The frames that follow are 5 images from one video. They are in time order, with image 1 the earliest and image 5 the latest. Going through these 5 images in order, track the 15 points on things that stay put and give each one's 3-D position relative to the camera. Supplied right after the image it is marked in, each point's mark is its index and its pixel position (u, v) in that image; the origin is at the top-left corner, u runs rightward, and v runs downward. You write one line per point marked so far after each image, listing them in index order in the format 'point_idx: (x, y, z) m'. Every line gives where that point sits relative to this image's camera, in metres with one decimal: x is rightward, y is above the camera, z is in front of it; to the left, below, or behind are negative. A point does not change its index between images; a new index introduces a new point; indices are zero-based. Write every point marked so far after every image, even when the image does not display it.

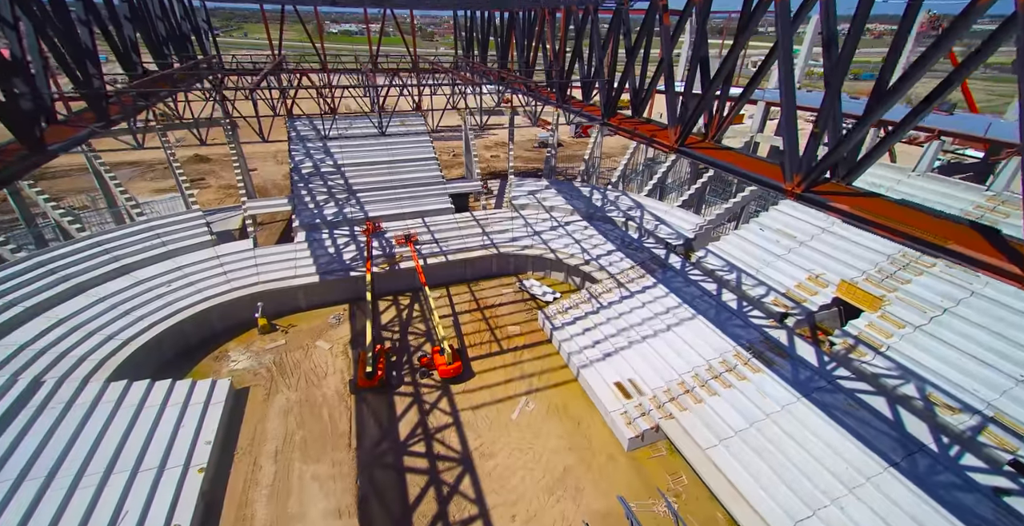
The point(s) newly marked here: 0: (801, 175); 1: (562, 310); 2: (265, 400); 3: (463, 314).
0: (+4.0, +1.2, +5.7) m
1: (+1.7, -1.6, +14.2) m
2: (-6.9, -3.8, +11.4) m
3: (-1.8, -1.8, +15.0) m
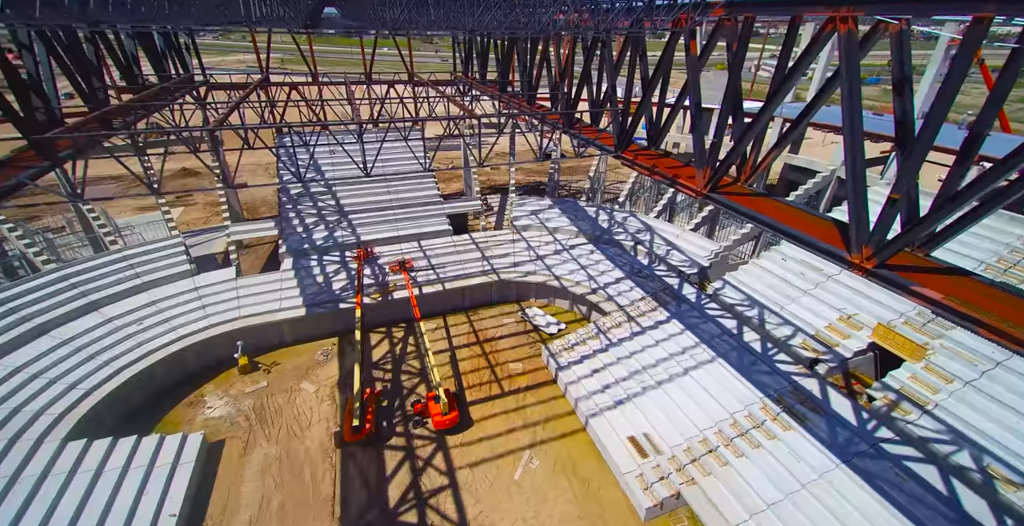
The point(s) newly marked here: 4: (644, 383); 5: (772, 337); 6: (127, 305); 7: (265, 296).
0: (+4.1, +0.2, +4.7) m
1: (+1.8, -2.7, +13.2) m
2: (-6.8, -4.9, +10.4) m
3: (-1.7, -2.9, +13.9) m
4: (+3.6, -3.3, +11.3) m
5: (+7.2, -2.1, +11.4) m
6: (-12.1, -1.4, +13.0) m
7: (-8.4, -1.1, +13.9) m
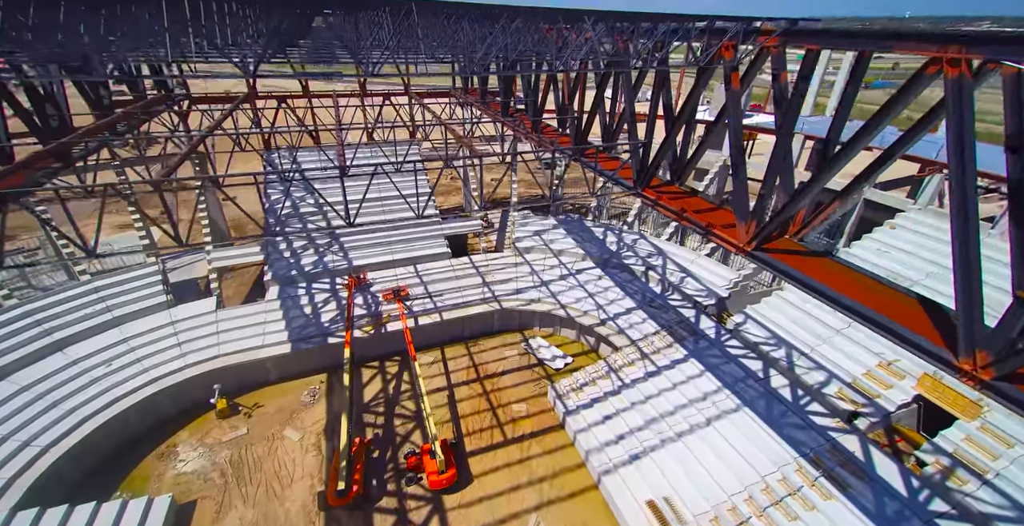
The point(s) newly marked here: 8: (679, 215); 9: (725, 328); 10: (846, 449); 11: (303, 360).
0: (+4.2, -0.8, +3.6) m
1: (+1.9, -3.7, +12.1) m
2: (-6.7, -5.9, +9.3) m
3: (-1.6, -3.9, +12.8) m
4: (+3.7, -4.3, +10.2) m
5: (+7.3, -3.0, +10.4) m
6: (-12.0, -2.3, +11.9) m
7: (-8.3, -2.1, +12.8) m
8: (+2.8, +0.8, +6.8) m
9: (+6.5, -2.0, +12.5) m
10: (+7.3, -4.1, +9.0) m
11: (-6.5, -3.0, +12.8) m
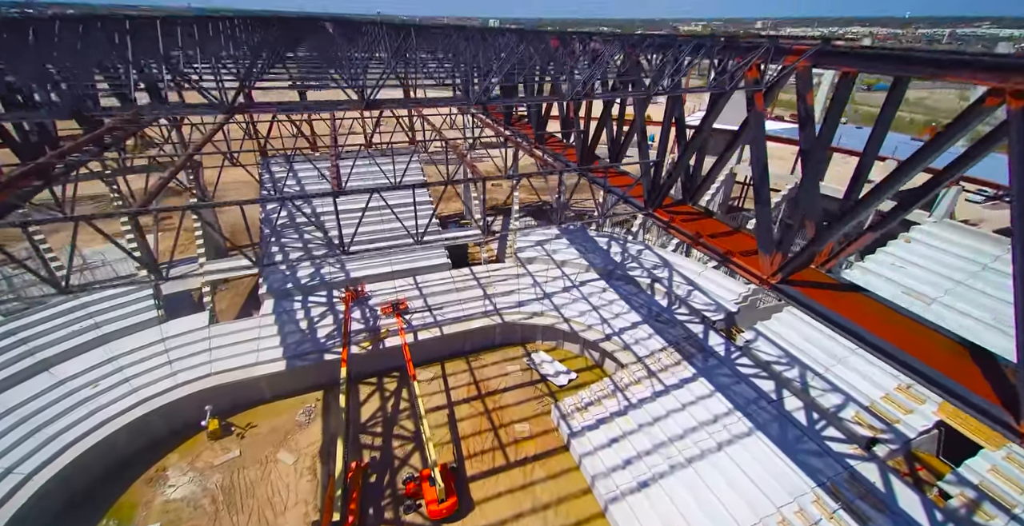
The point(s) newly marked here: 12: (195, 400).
0: (+4.2, -1.2, +3.2) m
1: (+1.9, -4.1, +11.7) m
2: (-6.7, -6.3, +8.9) m
3: (-1.6, -4.3, +12.4) m
4: (+3.8, -4.7, +9.8) m
5: (+7.4, -3.5, +10.0) m
6: (-11.9, -2.8, +11.5) m
7: (-8.2, -2.5, +12.4) m
8: (+2.9, +0.4, +6.4) m
9: (+6.5, -2.4, +12.1) m
10: (+7.3, -4.5, +8.6) m
11: (-6.4, -3.4, +12.4) m
12: (-8.8, -3.8, +11.4) m
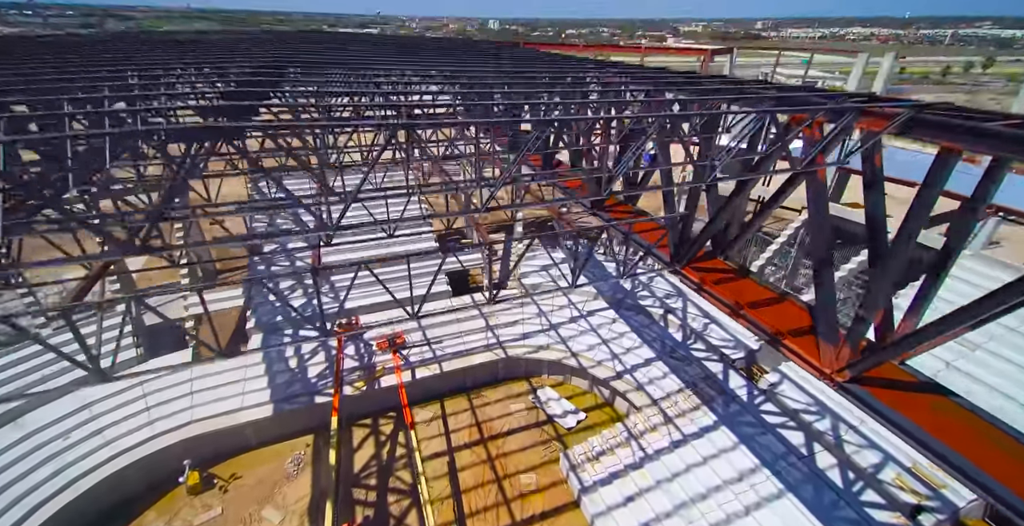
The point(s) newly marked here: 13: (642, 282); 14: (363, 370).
0: (+4.4, -2.2, +2.3) m
1: (+2.1, -5.1, +10.8) m
2: (-6.5, -7.3, +8.0) m
3: (-1.4, -5.3, +11.5) m
4: (+3.9, -5.7, +8.9) m
5: (+7.5, -4.4, +9.1) m
6: (-11.8, -3.8, +10.6) m
7: (-8.1, -3.5, +11.5) m
8: (+3.0, -0.6, +5.5) m
9: (+6.7, -3.4, +11.2) m
10: (+7.5, -5.5, +7.7) m
11: (-6.3, -4.5, +11.5) m
12: (-8.7, -4.8, +10.5) m
13: (+4.9, -0.7, +15.4) m
14: (-4.5, -3.2, +12.5) m
